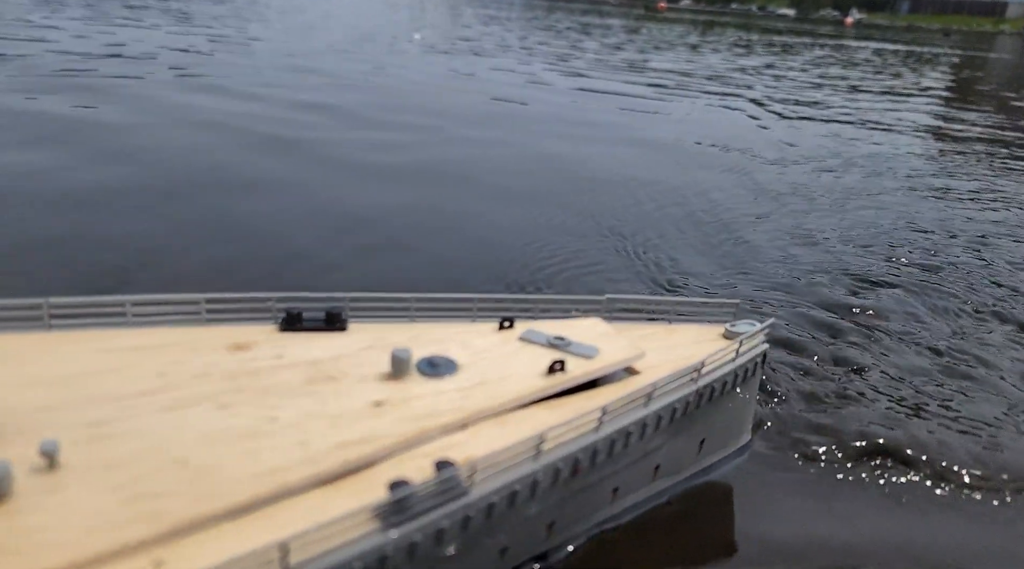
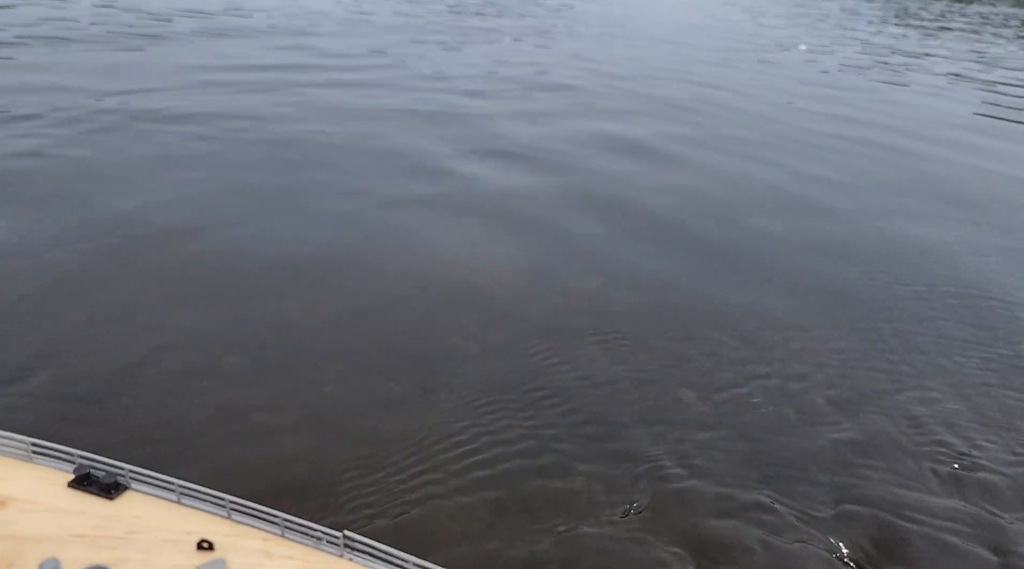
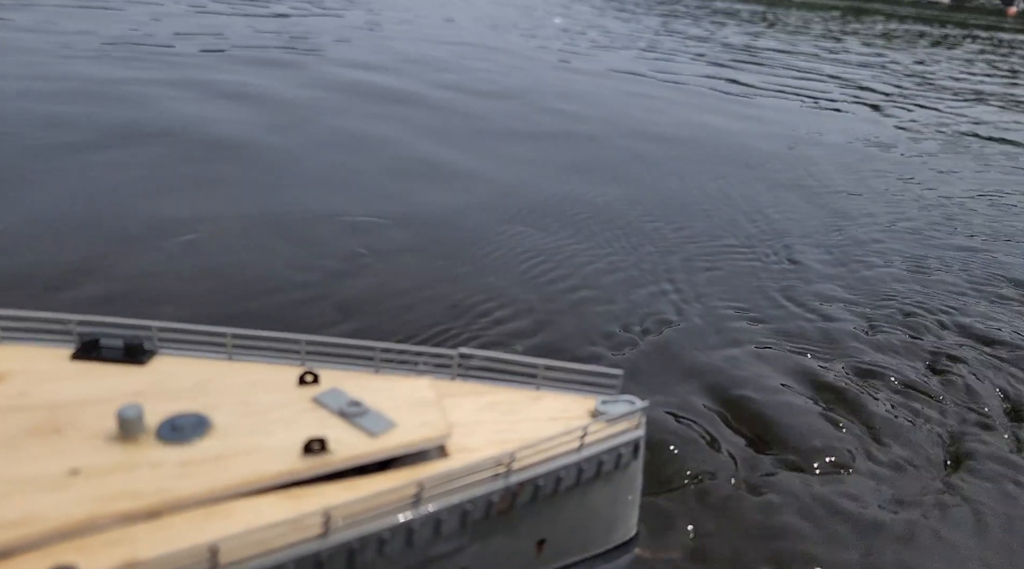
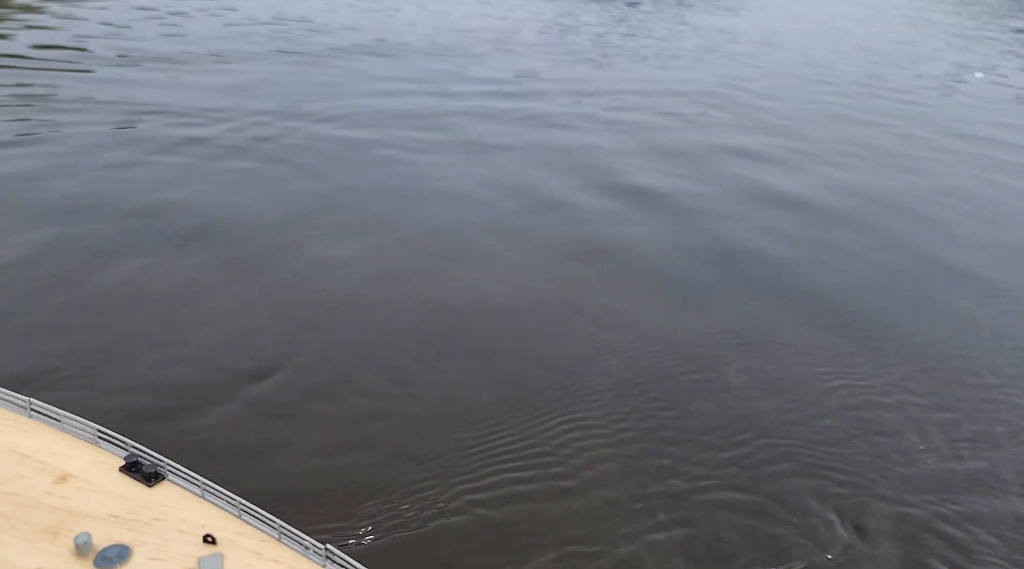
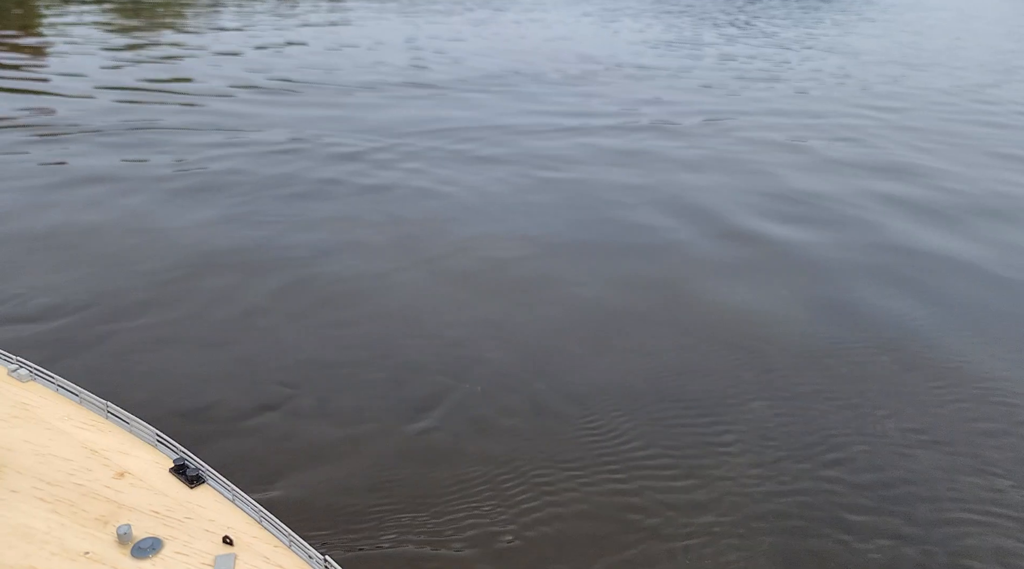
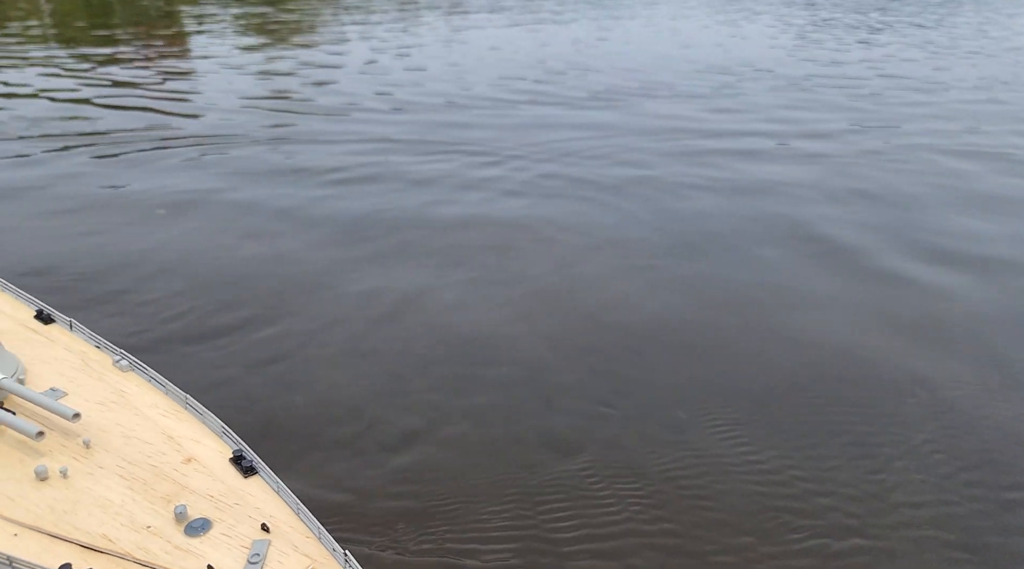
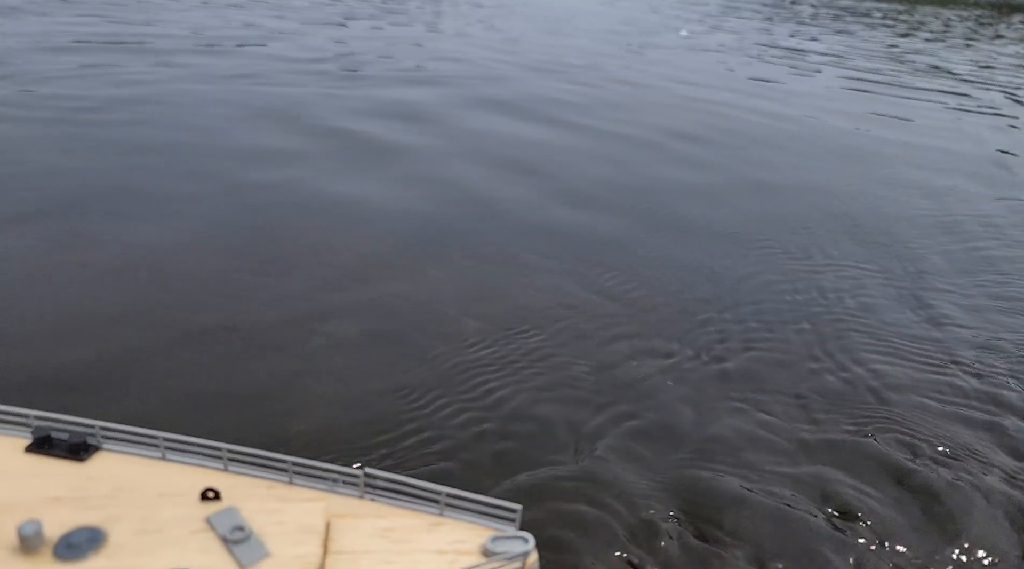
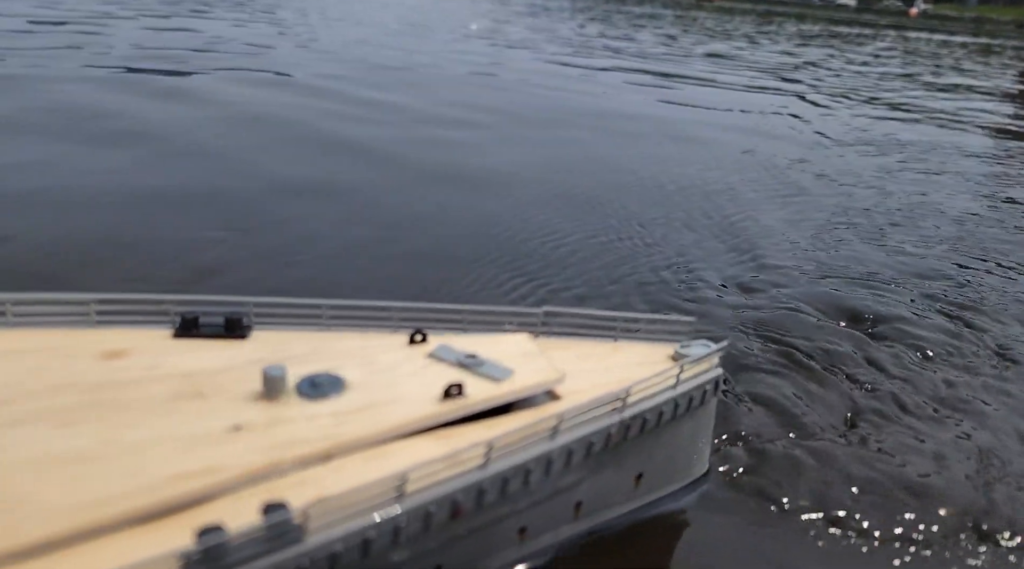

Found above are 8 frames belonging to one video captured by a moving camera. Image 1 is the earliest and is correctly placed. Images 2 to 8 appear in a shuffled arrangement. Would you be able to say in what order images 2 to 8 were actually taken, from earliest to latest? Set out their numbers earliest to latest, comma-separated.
8, 3, 7, 2, 4, 5, 6
